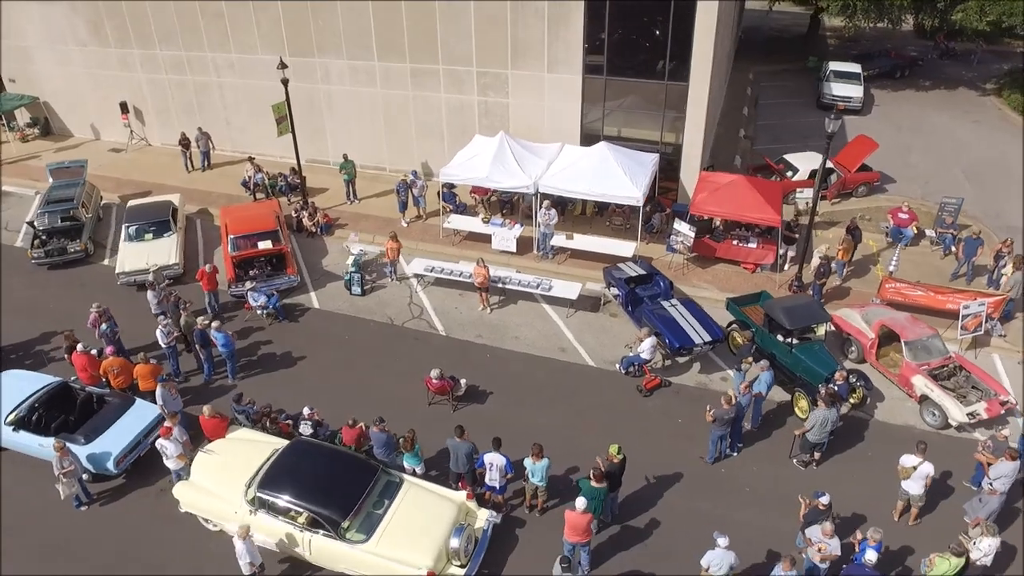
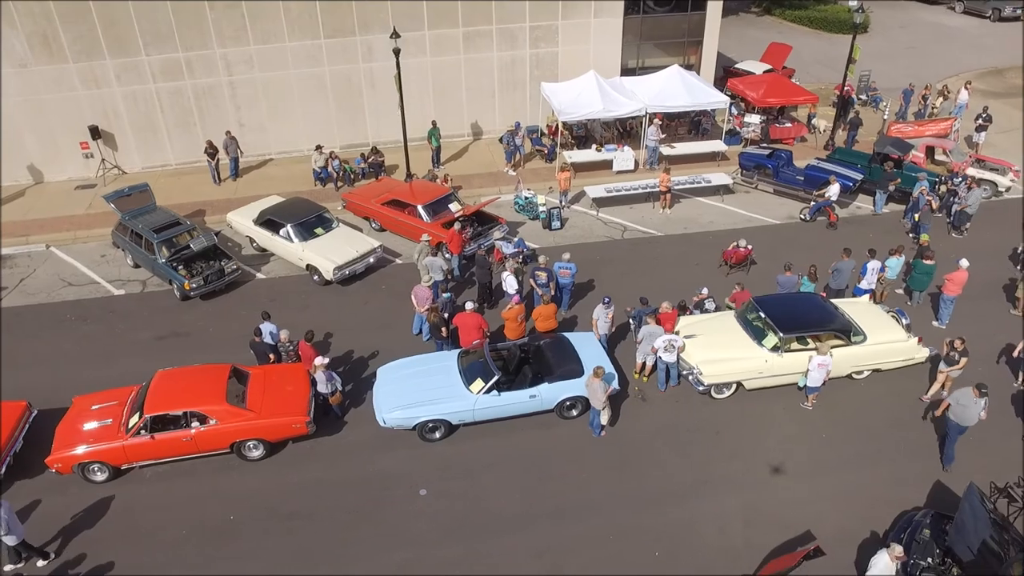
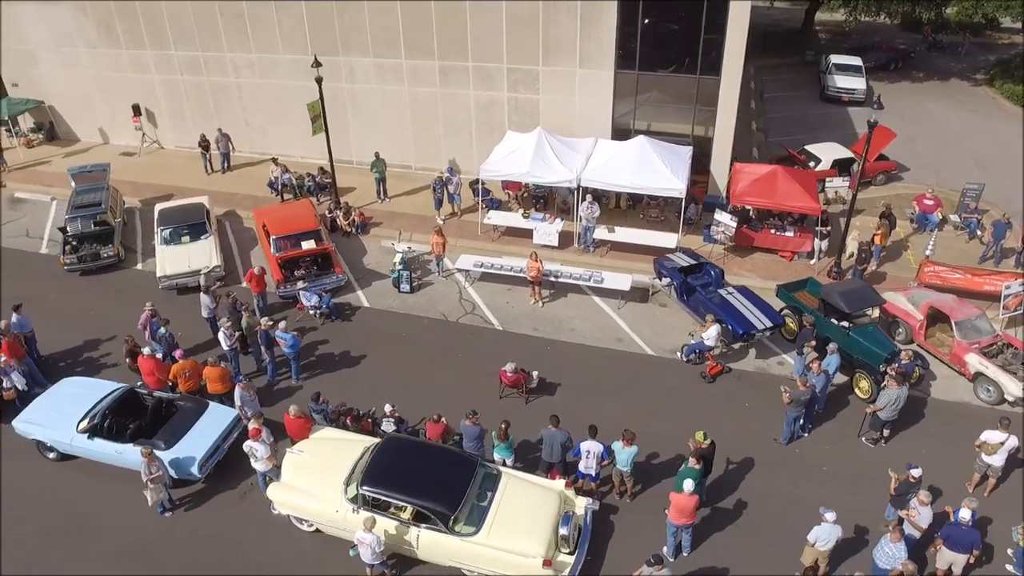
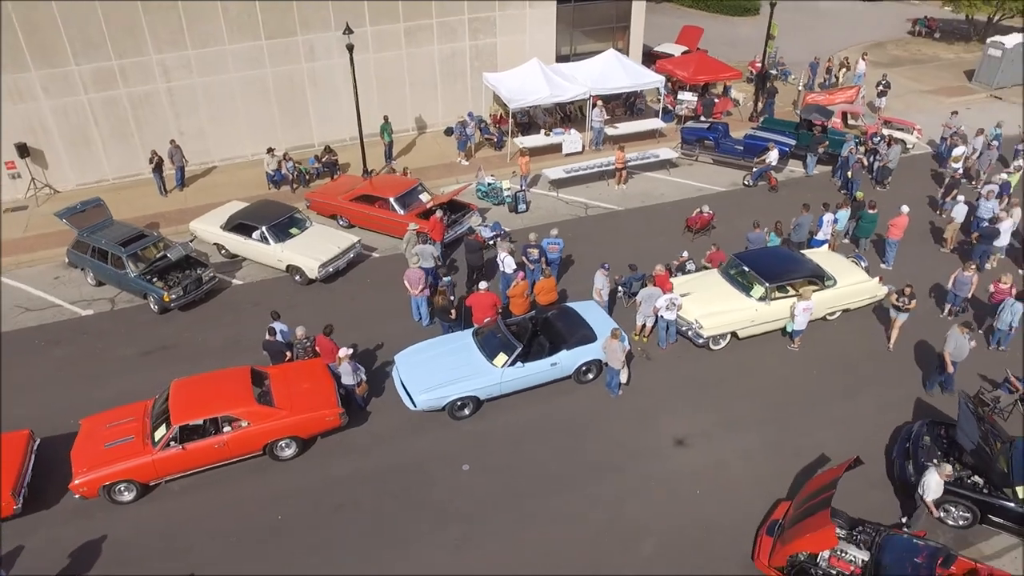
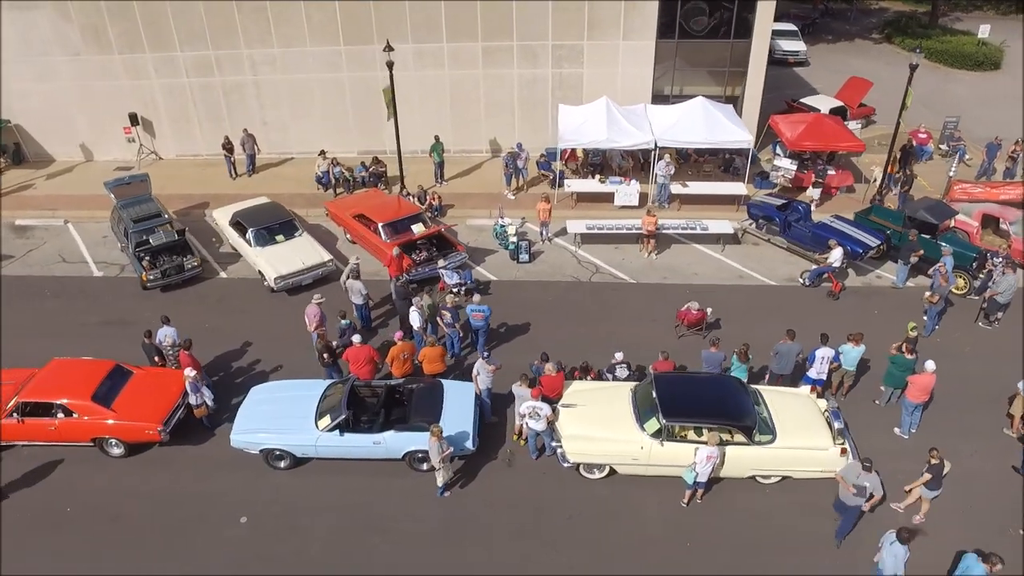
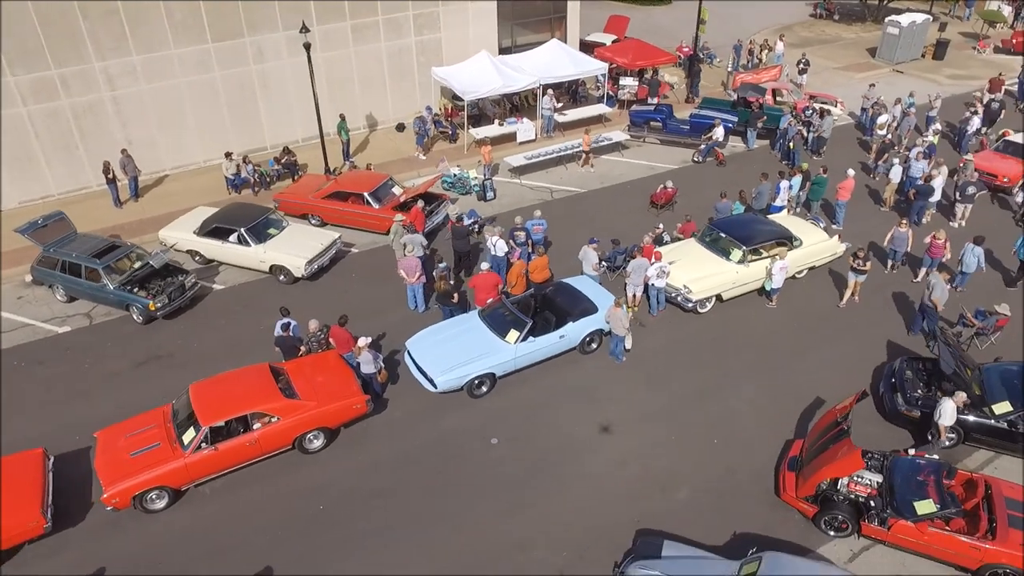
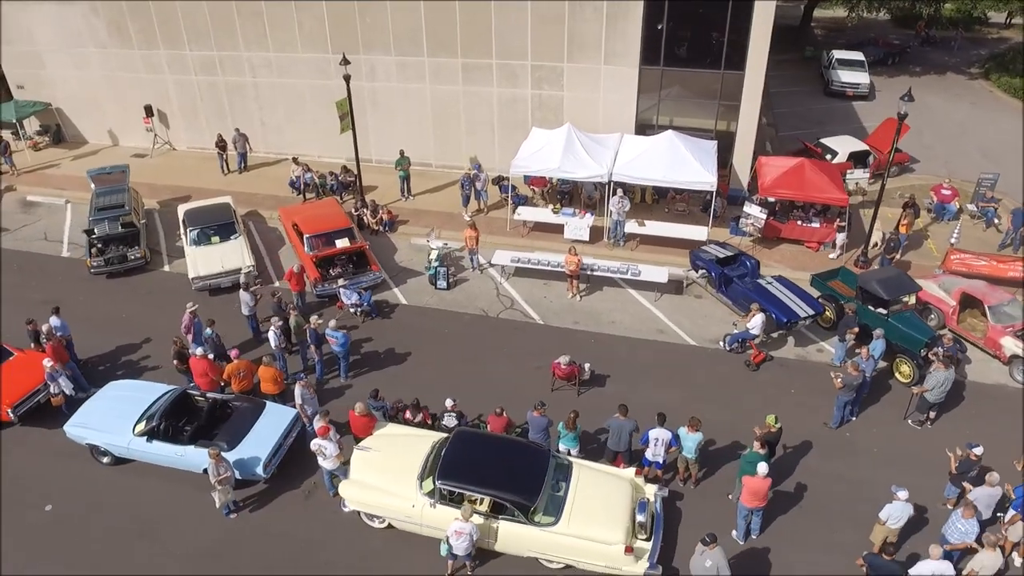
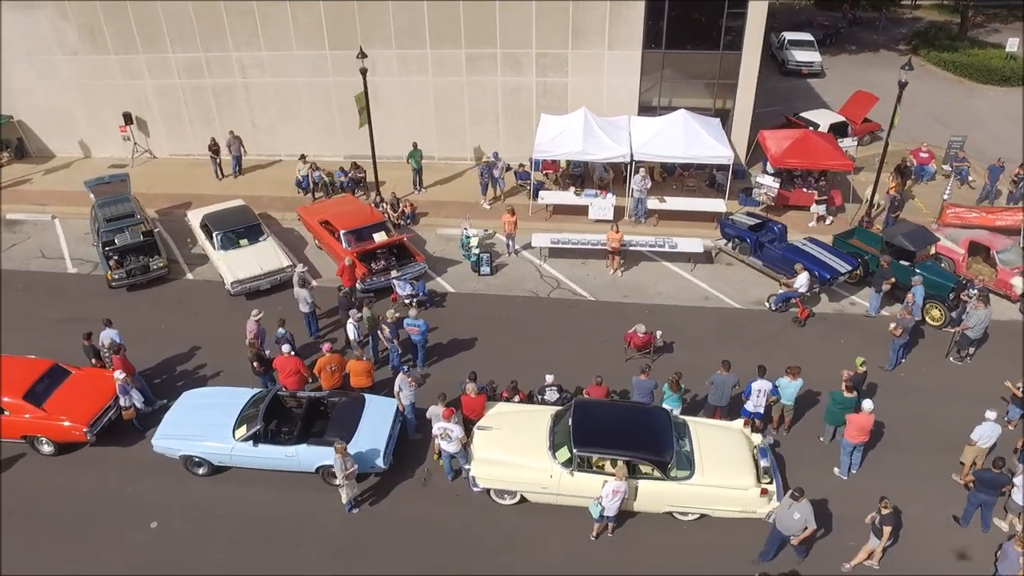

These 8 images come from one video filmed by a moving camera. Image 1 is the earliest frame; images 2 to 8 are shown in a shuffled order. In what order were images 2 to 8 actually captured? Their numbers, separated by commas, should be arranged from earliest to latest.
3, 7, 8, 5, 2, 4, 6
